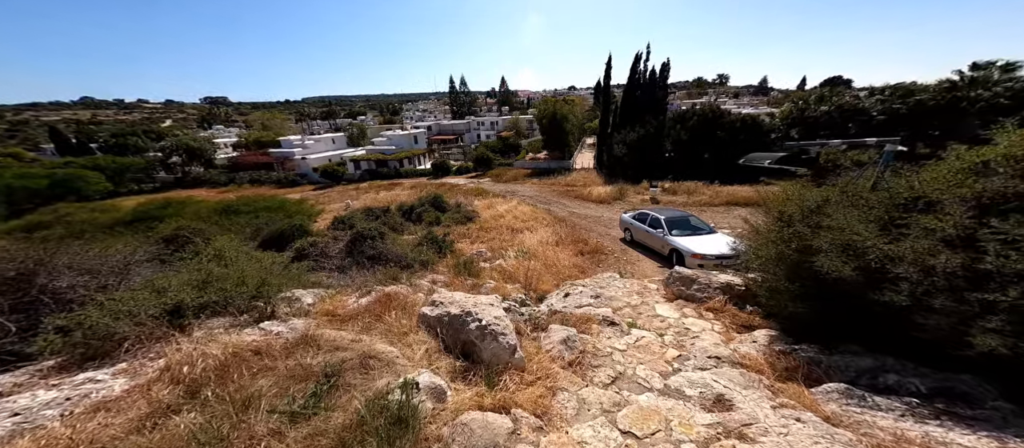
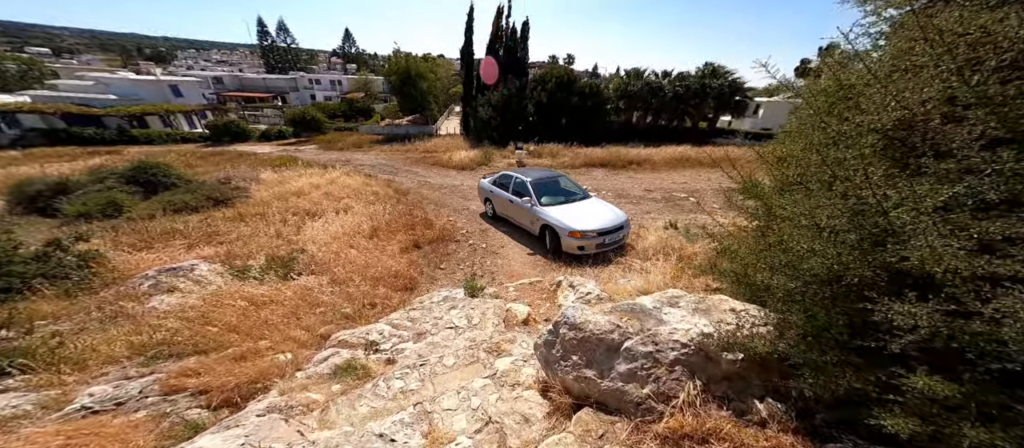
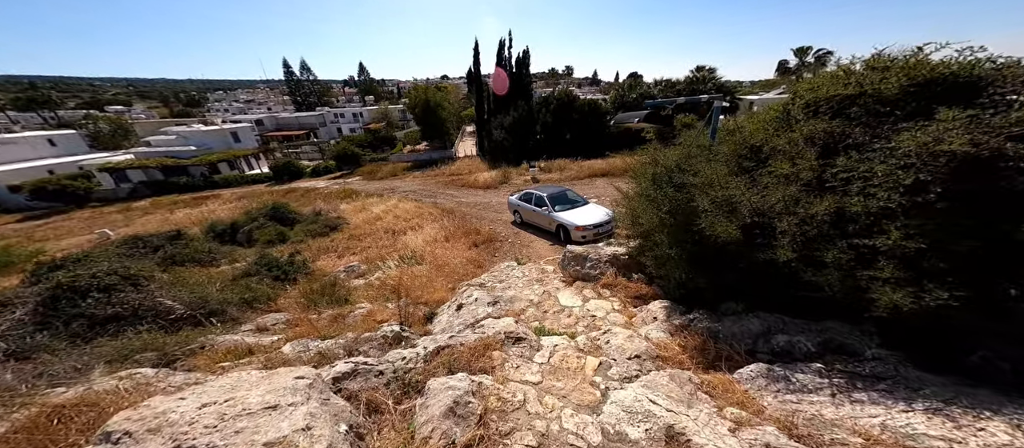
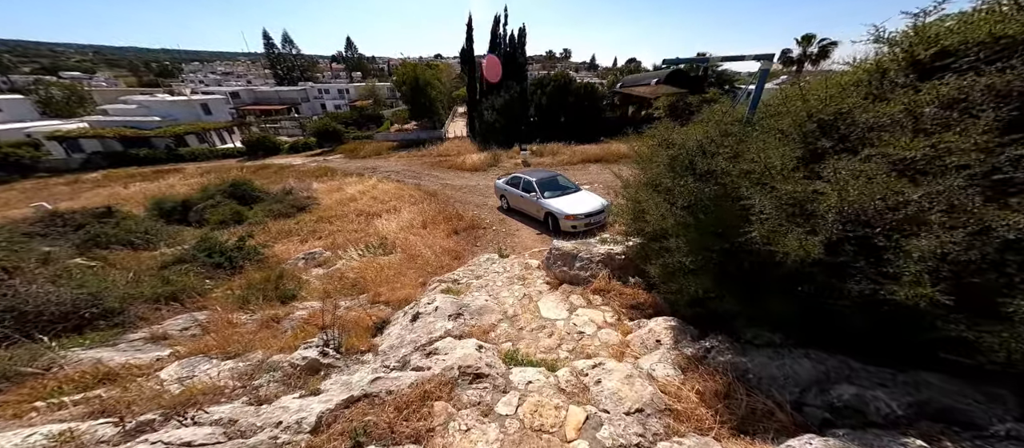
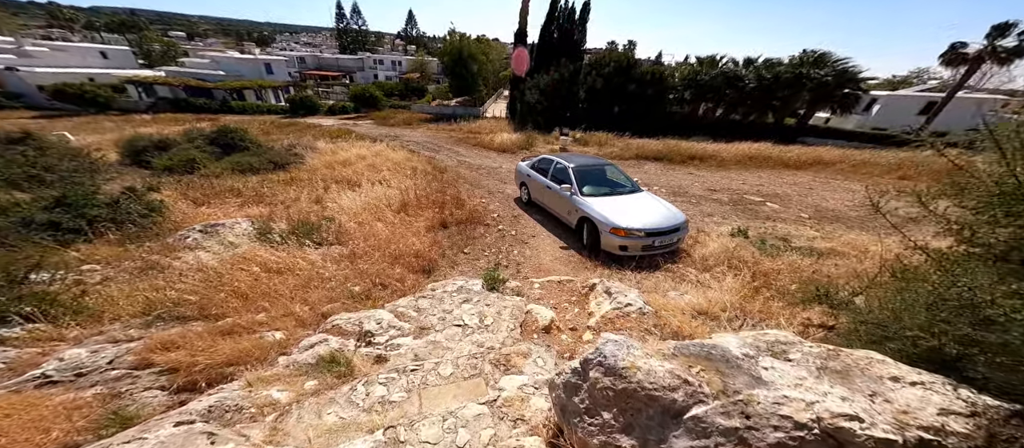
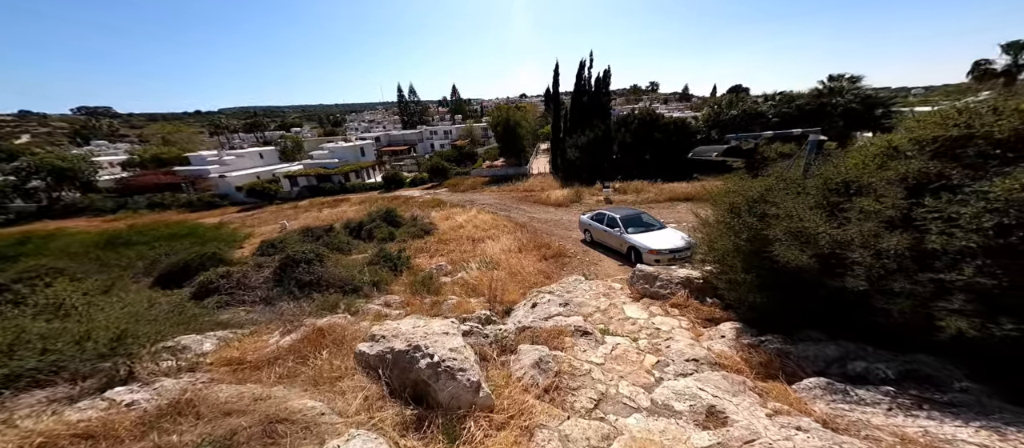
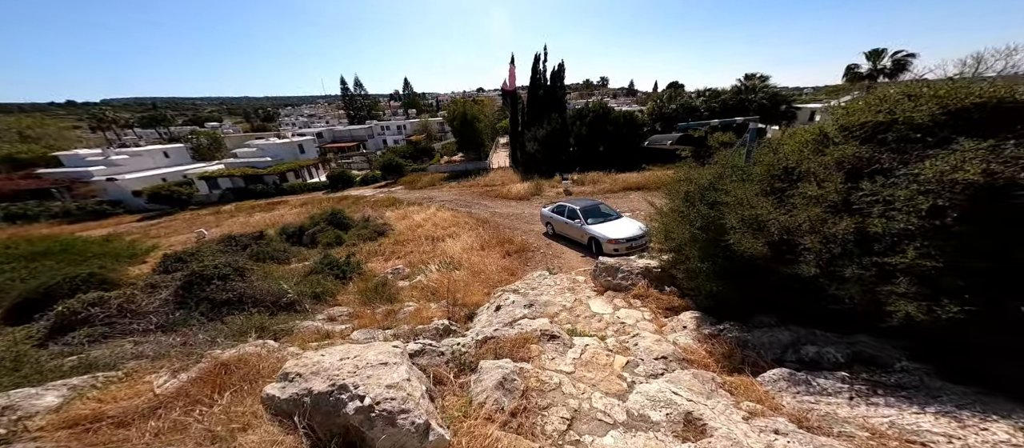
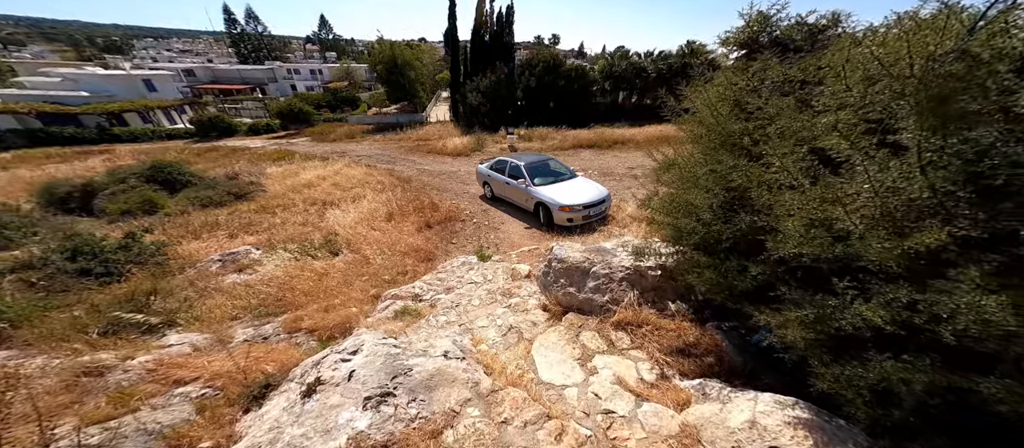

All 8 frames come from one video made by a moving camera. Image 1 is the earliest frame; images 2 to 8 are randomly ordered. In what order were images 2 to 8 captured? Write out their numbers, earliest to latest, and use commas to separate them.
6, 7, 3, 4, 8, 2, 5
